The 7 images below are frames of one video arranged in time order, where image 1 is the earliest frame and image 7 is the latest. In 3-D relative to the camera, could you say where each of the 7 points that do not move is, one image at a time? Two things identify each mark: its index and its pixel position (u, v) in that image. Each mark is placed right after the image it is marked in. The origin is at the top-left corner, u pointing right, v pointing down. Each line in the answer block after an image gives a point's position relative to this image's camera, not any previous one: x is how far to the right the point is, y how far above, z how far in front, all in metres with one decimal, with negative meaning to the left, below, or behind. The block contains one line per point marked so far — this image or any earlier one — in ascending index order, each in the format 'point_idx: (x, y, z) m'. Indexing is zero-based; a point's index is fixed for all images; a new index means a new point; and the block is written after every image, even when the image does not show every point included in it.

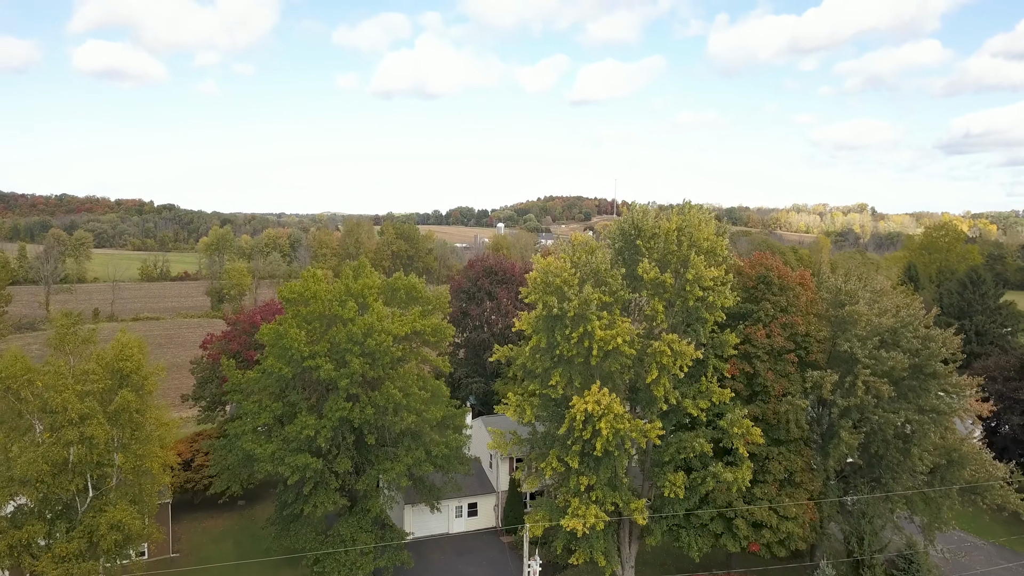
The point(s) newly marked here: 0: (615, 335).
0: (+2.6, -1.2, +14.1) m
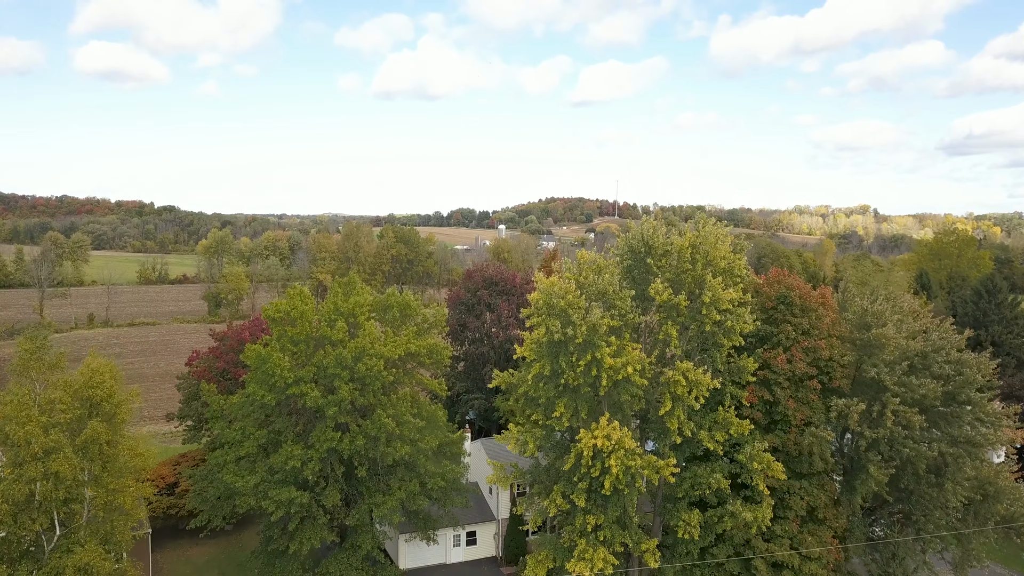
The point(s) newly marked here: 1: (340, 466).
0: (+2.6, -1.7, +12.9) m
1: (-4.8, -5.0, +15.7) m
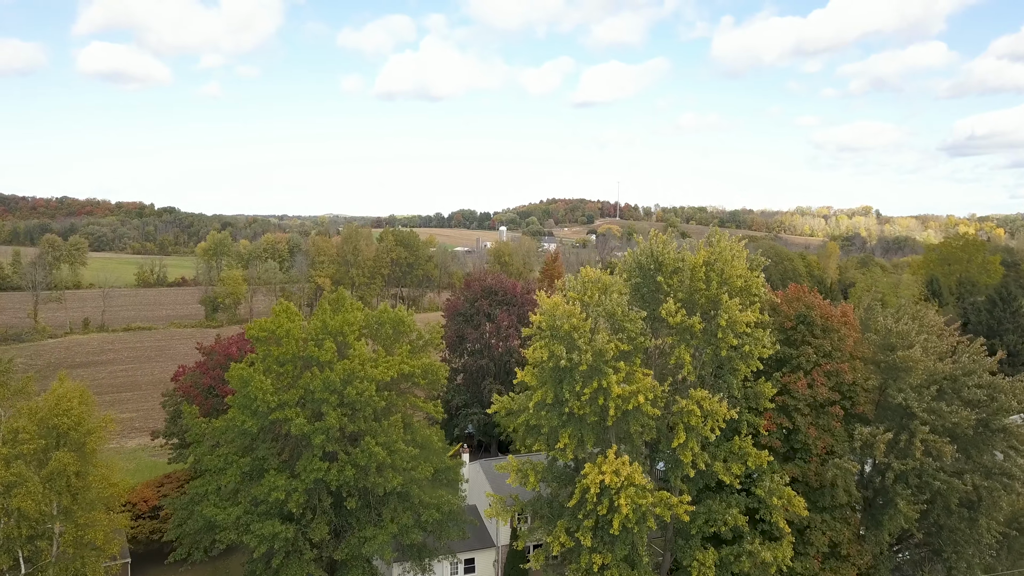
0: (+2.6, -2.2, +11.9) m
1: (-4.8, -5.5, +14.7) m
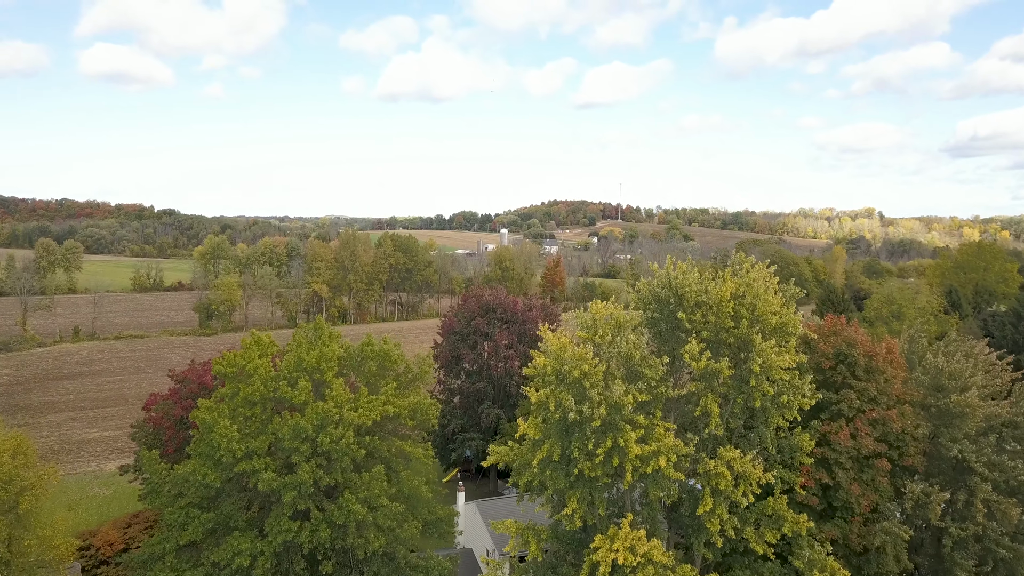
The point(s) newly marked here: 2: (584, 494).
0: (+2.6, -3.0, +10.1) m
1: (-4.9, -6.3, +12.9) m
2: (+1.4, -4.0, +10.9) m
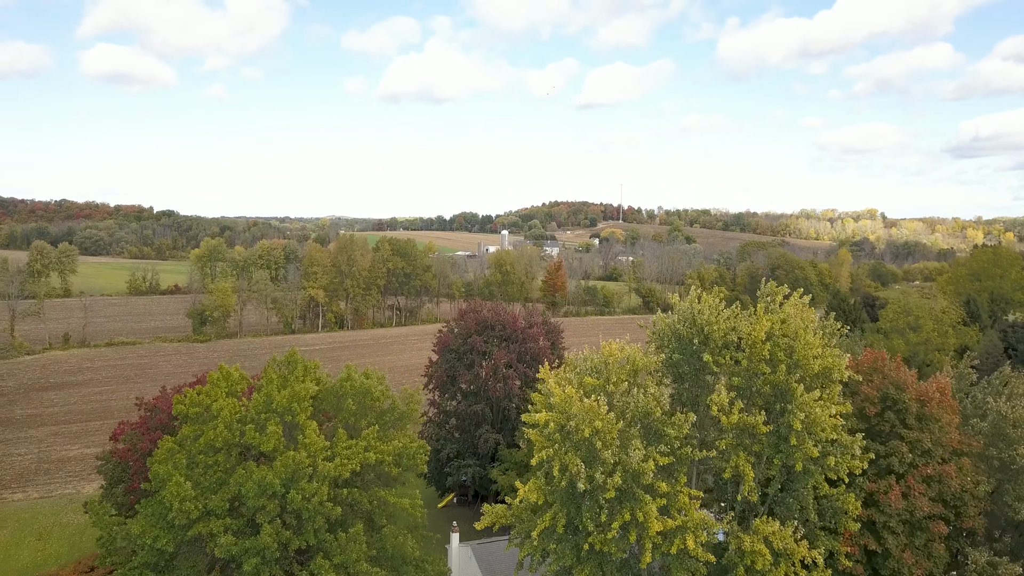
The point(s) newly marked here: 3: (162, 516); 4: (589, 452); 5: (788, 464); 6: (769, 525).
0: (+2.5, -3.7, +8.4) m
1: (-4.9, -6.9, +11.2) m
2: (+1.3, -4.7, +9.2) m
3: (-7.0, -4.6, +11.3) m
4: (+1.3, -2.7, +9.1) m
5: (+4.7, -3.0, +9.5) m
6: (+4.1, -3.8, +8.9) m
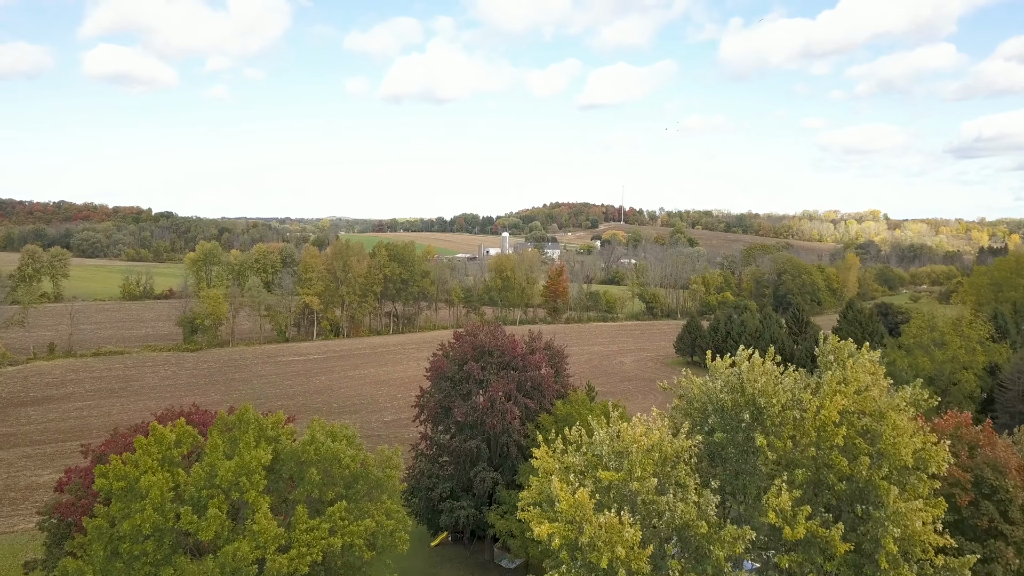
0: (+2.5, -4.5, +6.2) m
1: (-5.0, -7.8, +9.0) m
2: (+1.3, -5.5, +7.0) m
3: (-7.1, -5.4, +9.1) m
4: (+1.2, -3.6, +6.9) m
5: (+4.6, -3.8, +7.3) m
6: (+4.1, -4.6, +6.7) m
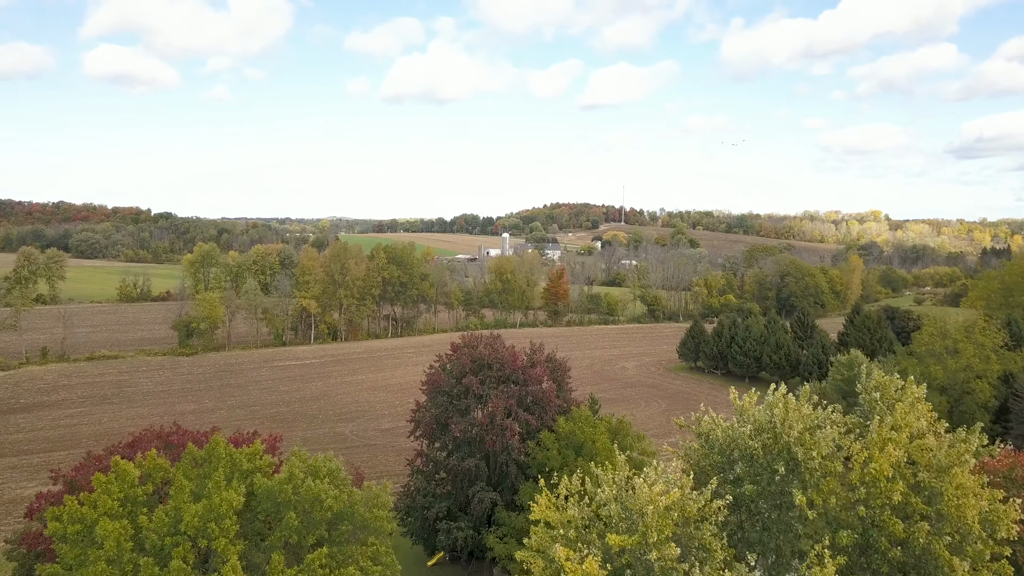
0: (+2.5, -4.9, +5.1) m
1: (-5.0, -8.2, +7.9) m
2: (+1.3, -5.9, +5.9) m
3: (-7.1, -5.8, +8.0) m
4: (+1.2, -4.0, +5.8) m
5: (+4.6, -4.2, +6.2) m
6: (+4.1, -5.0, +5.6) m
